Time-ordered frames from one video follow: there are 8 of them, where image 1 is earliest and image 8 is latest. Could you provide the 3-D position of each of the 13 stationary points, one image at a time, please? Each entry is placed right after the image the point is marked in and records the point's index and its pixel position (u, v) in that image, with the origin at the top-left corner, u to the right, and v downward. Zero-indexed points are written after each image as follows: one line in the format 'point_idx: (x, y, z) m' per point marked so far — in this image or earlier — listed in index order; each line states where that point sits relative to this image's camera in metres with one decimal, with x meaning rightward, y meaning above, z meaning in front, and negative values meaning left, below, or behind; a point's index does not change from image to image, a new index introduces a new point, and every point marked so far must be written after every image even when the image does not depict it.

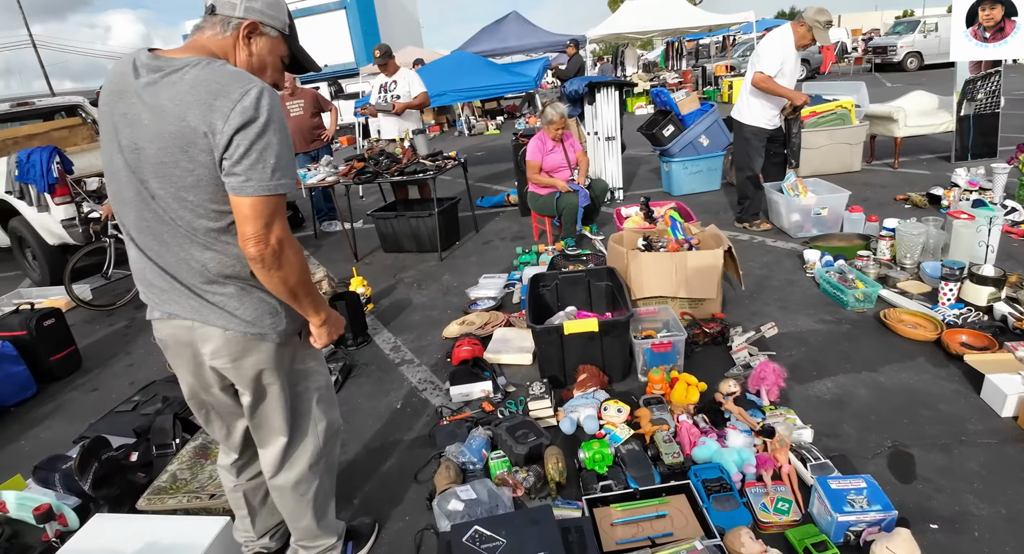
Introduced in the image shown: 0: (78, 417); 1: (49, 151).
0: (-2.7, -0.9, +3.3) m
1: (-4.5, +1.2, +5.2) m
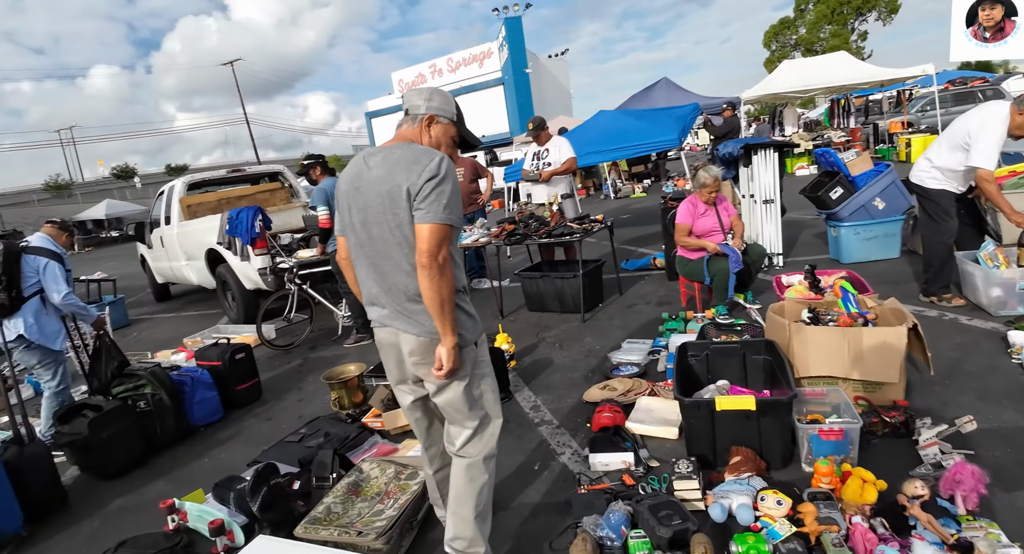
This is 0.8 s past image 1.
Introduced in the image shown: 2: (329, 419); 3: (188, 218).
0: (-1.8, -1.2, +3.8) m
1: (-3.0, +0.8, +6.3) m
2: (-1.3, -1.0, +3.7) m
3: (-5.0, +0.9, +8.4) m
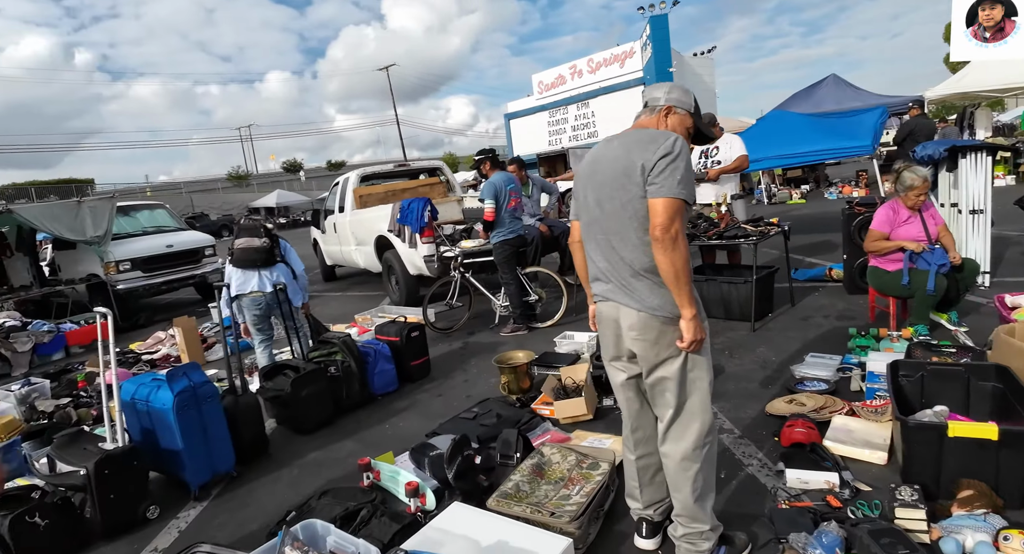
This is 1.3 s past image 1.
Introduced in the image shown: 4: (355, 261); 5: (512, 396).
0: (-0.6, -1.0, +4.0) m
1: (-1.1, +0.9, +6.7) m
2: (-0.1, -0.9, +3.9) m
3: (-2.6, +1.2, +9.2) m
4: (-2.7, +0.3, +9.5) m
5: (0.0, -0.9, +4.0) m
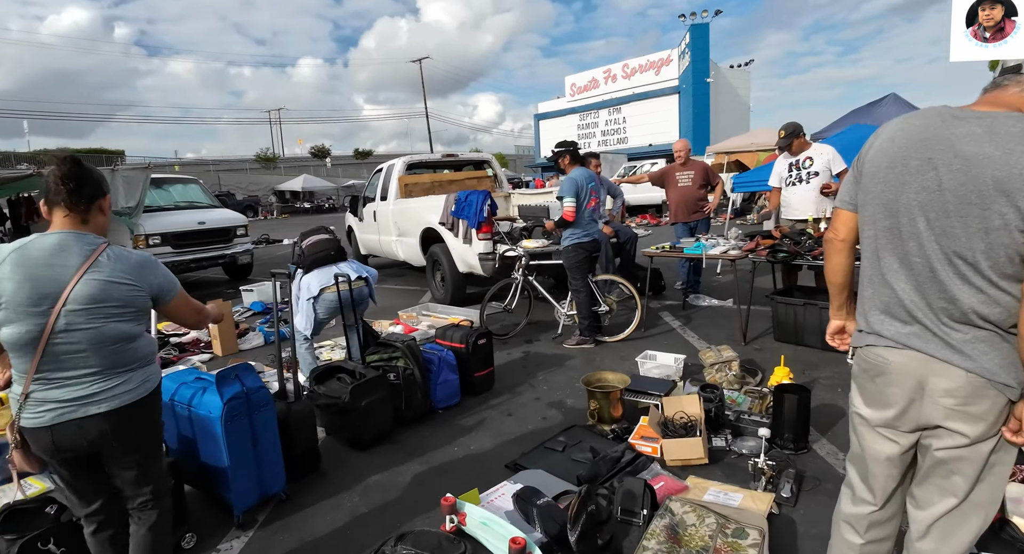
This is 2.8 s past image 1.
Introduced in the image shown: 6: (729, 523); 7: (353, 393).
0: (-0.1, -1.0, +3.5) m
1: (-0.3, +0.9, +6.2) m
2: (+0.5, -0.9, +3.3) m
3: (-1.7, +1.3, +8.8) m
4: (-2.0, +0.4, +9.0) m
5: (+0.6, -1.0, +3.5) m
6: (+0.9, -1.0, +2.2) m
7: (-1.0, -0.7, +3.4) m
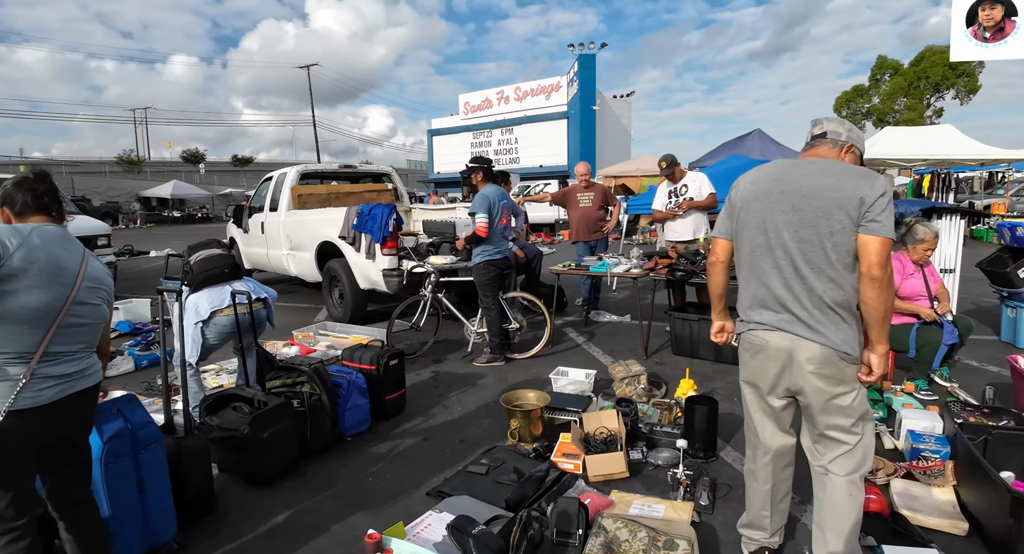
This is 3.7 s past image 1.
0: (-0.6, -1.2, +3.4) m
1: (-1.4, +0.8, +6.0) m
2: (0.0, -1.1, +3.3) m
3: (-3.3, +1.1, +8.2) m
4: (-3.5, +0.2, +8.4) m
5: (+0.1, -1.1, +3.5) m
6: (+0.6, -1.1, +2.3) m
7: (-1.5, -0.8, +3.0) m
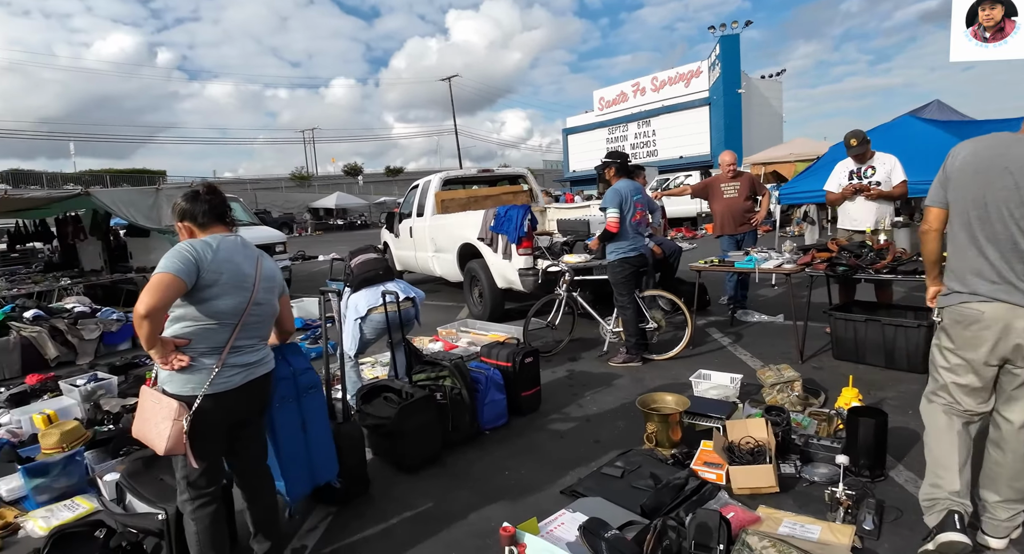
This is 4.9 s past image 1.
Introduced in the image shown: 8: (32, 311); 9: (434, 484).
0: (+0.2, -1.2, +3.4) m
1: (+0.1, +0.8, +6.2) m
2: (+0.8, -1.0, +3.2) m
3: (-1.2, +1.1, +8.8) m
4: (-1.3, +0.1, +9.0) m
5: (+0.9, -1.1, +3.3) m
6: (+1.2, -1.1, +2.1) m
7: (-0.7, -0.8, +3.3) m
8: (-6.3, -0.4, +7.0) m
9: (-0.5, -1.2, +3.3) m
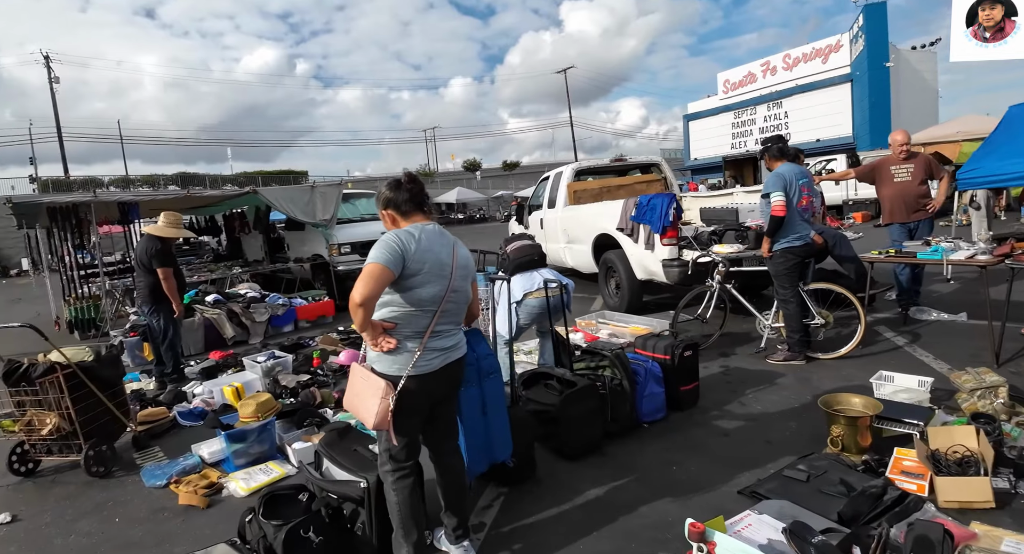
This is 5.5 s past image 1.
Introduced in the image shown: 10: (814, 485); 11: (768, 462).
0: (+1.2, -1.1, +3.2) m
1: (+1.7, +0.9, +6.0) m
2: (+1.7, -1.0, +2.9) m
3: (+1.0, +1.2, +8.8) m
4: (+0.8, +0.3, +9.0) m
5: (+1.9, -1.0, +3.0) m
6: (+1.9, -1.1, +1.8) m
7: (+0.3, -0.8, +3.3) m
8: (-4.4, -0.3, +8.1) m
9: (+0.5, -1.2, +3.3) m
10: (+1.5, -1.0, +2.7) m
11: (+1.5, -1.1, +3.2) m
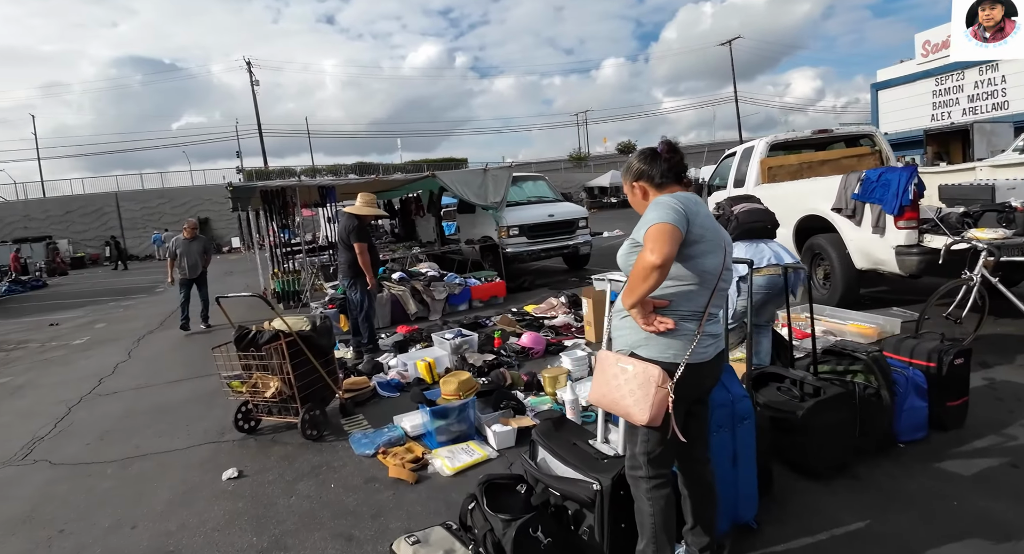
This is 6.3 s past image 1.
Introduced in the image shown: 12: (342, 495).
0: (+2.4, -1.0, +2.4) m
1: (+3.6, +1.0, +4.9) m
2: (+2.8, -1.0, +2.0) m
3: (+3.7, +1.4, +7.8) m
4: (+3.6, +0.5, +8.1) m
5: (+3.0, -1.0, +2.1) m
6: (+2.6, -1.1, +0.8) m
7: (+1.5, -0.7, +2.8) m
8: (-1.8, +0.1, +8.6) m
9: (+1.7, -1.1, +2.7) m
10: (+2.5, -1.0, +1.9) m
11: (+2.6, -1.1, +2.3) m
12: (-1.0, -1.3, +3.2) m
